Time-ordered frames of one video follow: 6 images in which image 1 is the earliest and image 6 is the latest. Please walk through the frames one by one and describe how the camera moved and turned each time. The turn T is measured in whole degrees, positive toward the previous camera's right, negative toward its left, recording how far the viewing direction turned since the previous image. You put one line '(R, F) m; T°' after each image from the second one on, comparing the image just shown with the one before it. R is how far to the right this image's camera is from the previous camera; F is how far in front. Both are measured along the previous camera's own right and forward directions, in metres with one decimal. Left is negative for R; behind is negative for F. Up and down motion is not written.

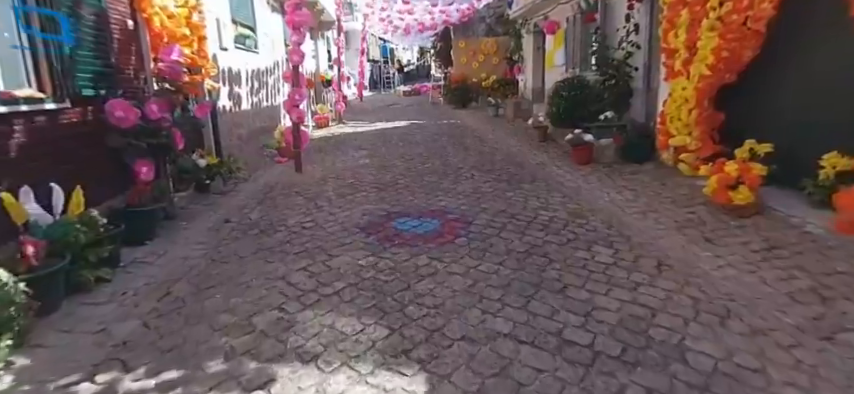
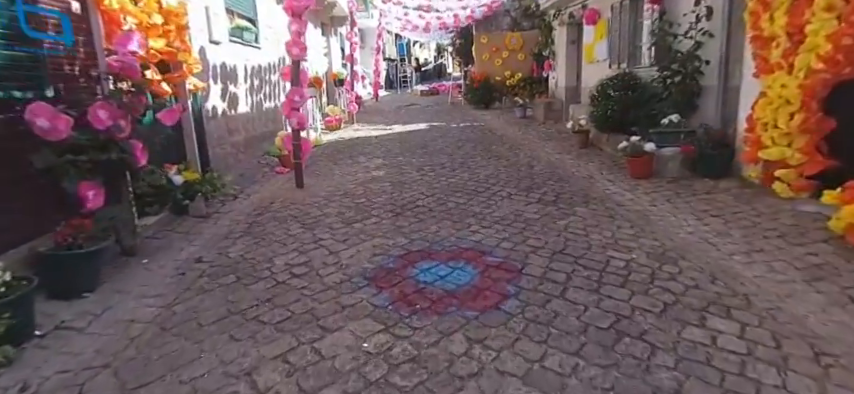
(-0.1, +1.1) m; -2°
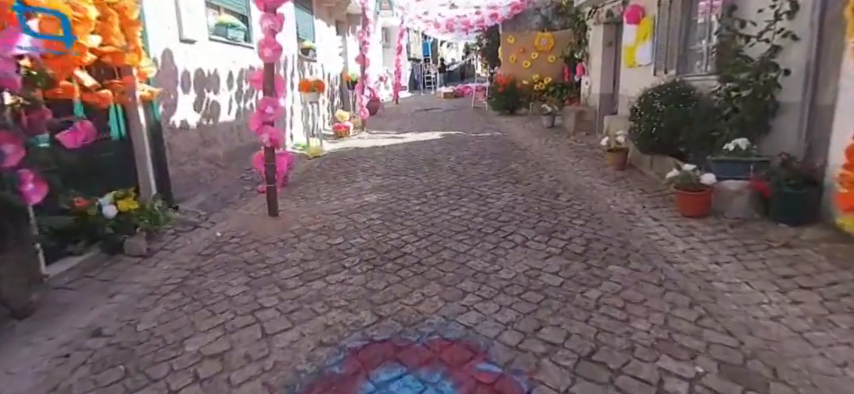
(+0.3, +1.1) m; -3°
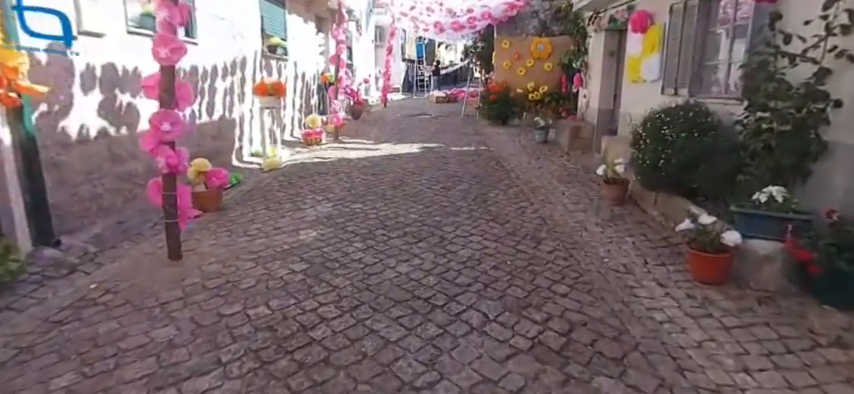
(+0.4, +1.0) m; 0°
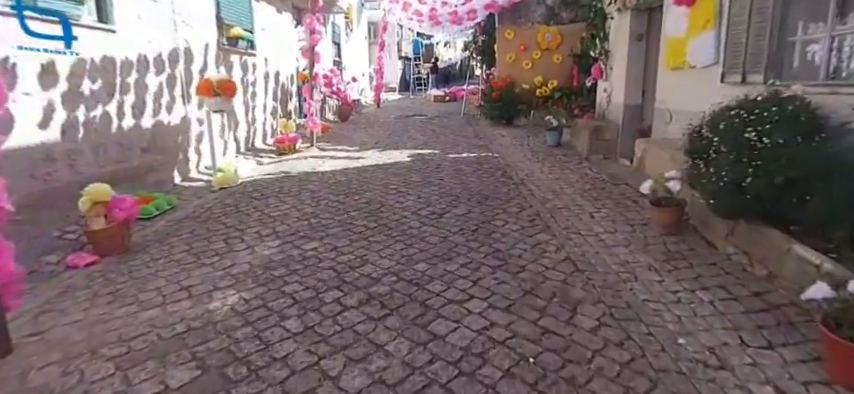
(+0.2, +1.4) m; 0°
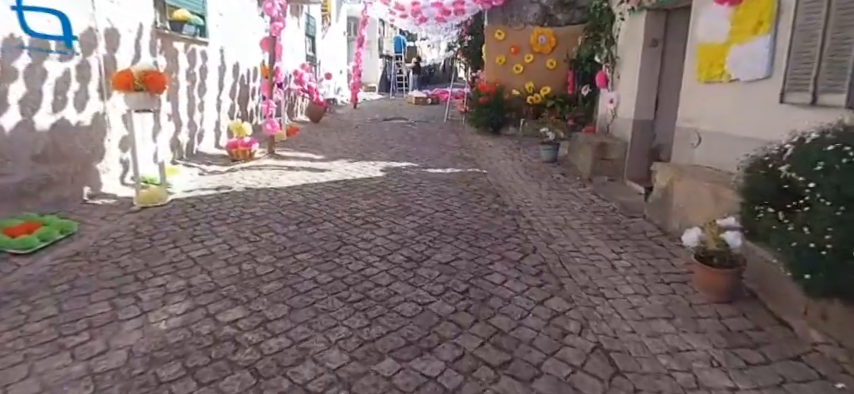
(0.0, +1.0) m; +2°
